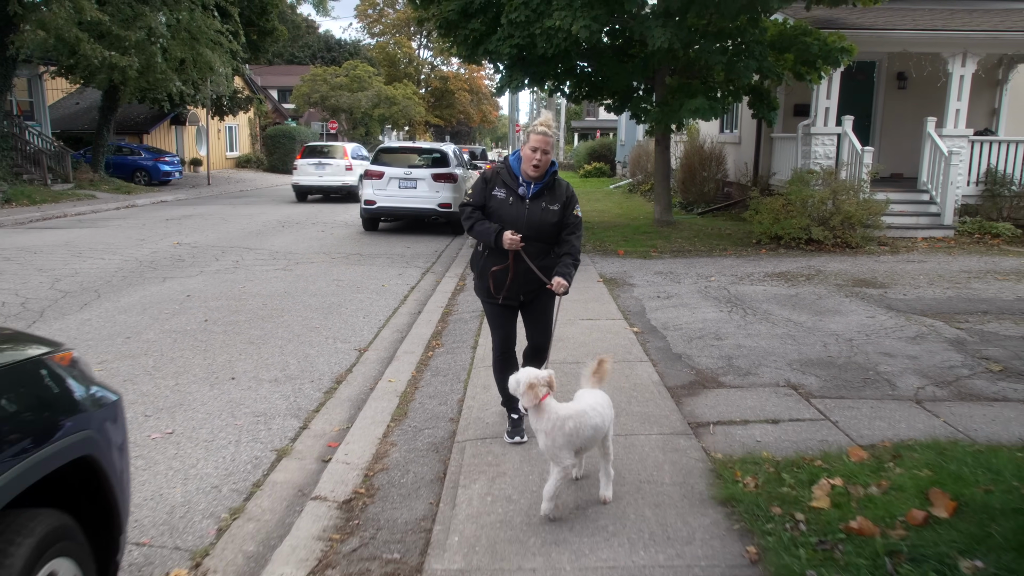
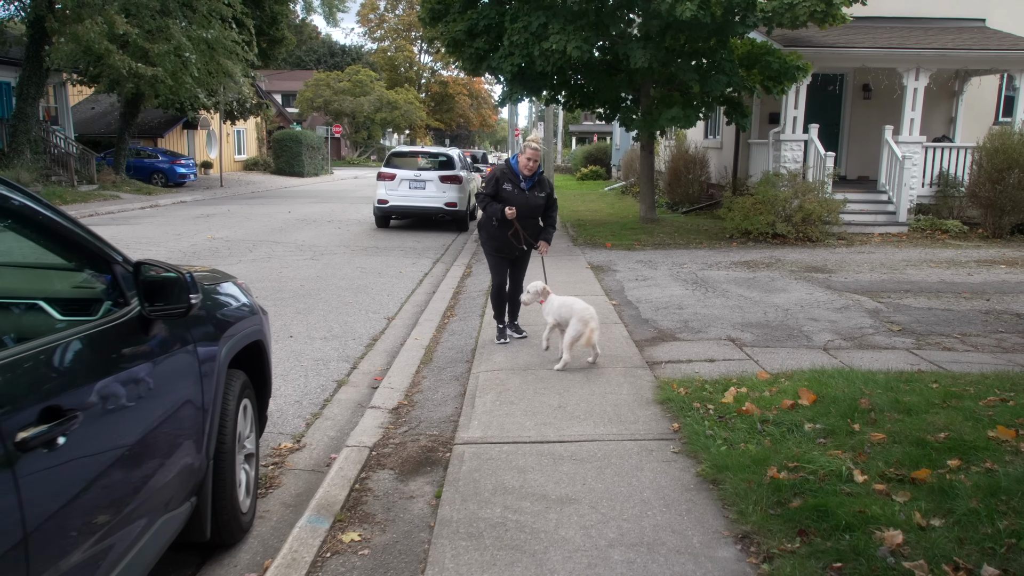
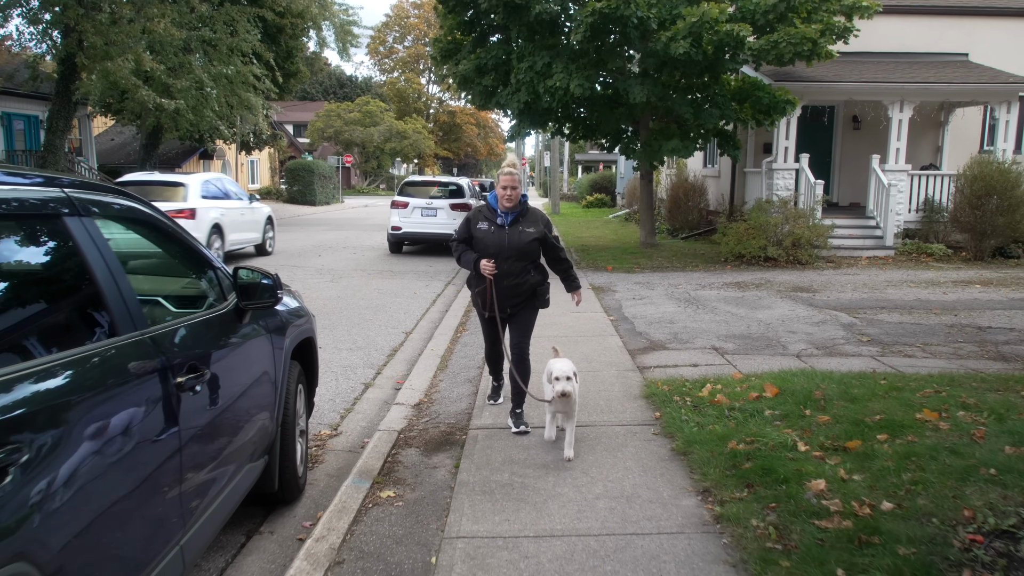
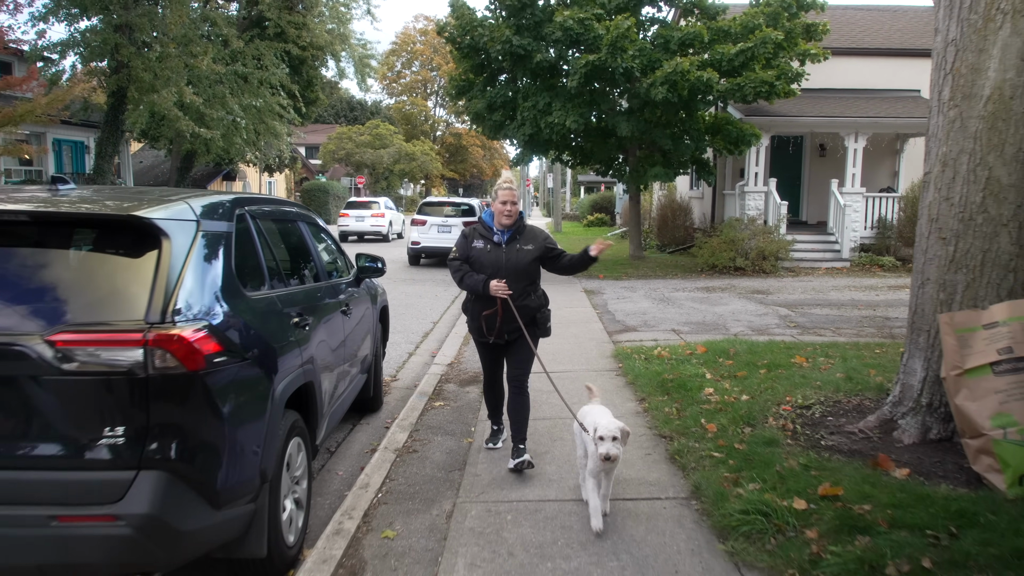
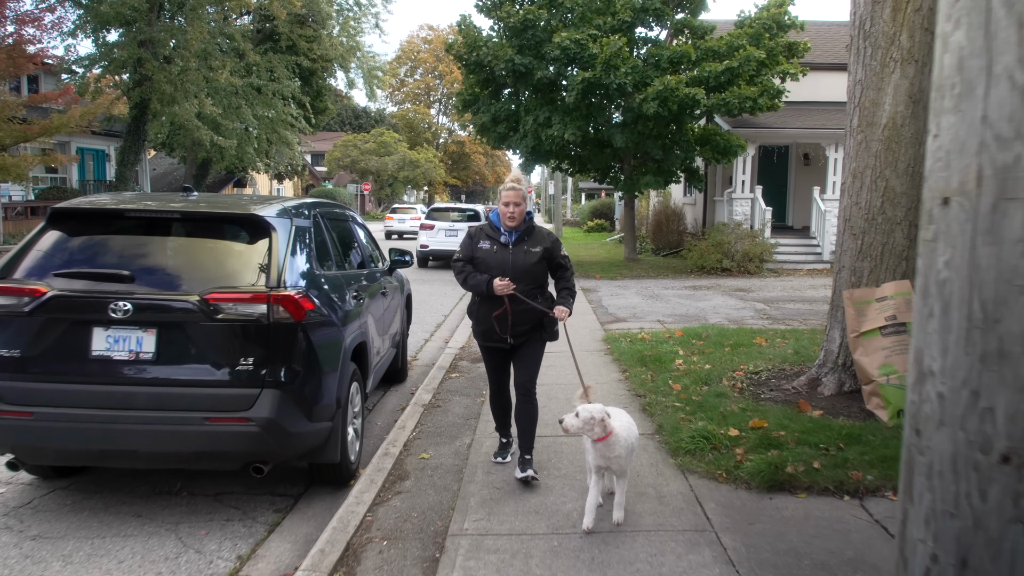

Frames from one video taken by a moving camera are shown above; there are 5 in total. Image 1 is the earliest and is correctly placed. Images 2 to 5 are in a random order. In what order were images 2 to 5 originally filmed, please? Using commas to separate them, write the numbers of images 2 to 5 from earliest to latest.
2, 3, 4, 5
